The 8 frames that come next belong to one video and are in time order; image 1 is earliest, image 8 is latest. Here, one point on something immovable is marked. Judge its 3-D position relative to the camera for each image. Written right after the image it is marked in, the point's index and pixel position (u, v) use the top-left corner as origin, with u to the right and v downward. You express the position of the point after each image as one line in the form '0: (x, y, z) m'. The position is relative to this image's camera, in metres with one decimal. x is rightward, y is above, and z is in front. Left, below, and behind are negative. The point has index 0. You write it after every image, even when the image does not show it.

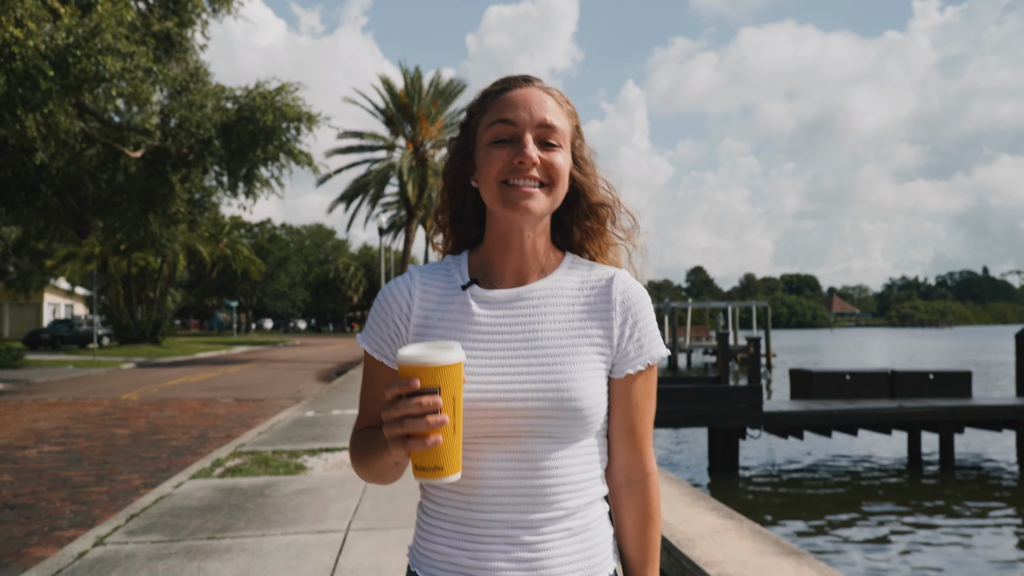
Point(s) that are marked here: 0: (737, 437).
0: (+3.1, -2.0, +10.9) m
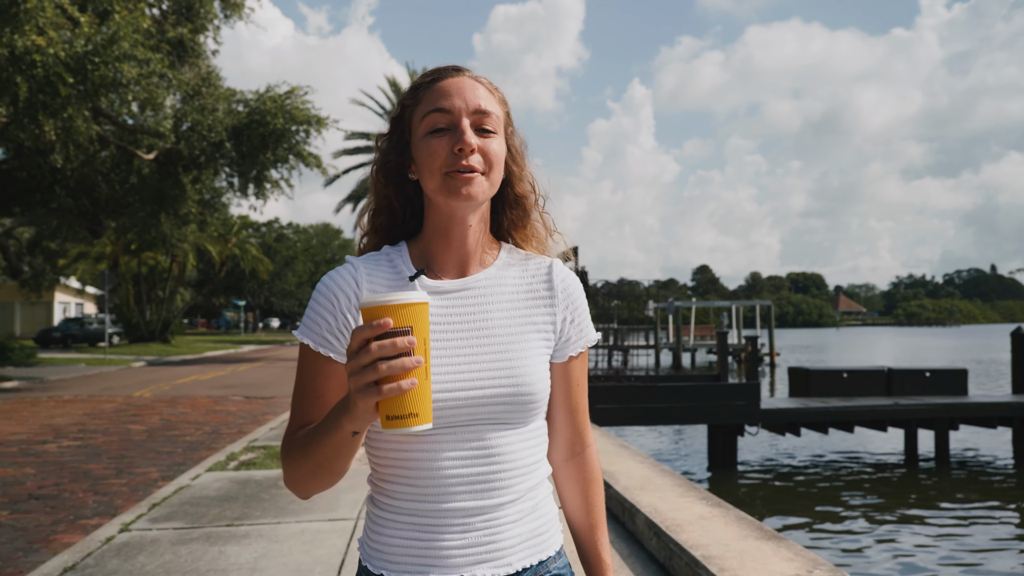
0: (+3.1, -2.0, +11.2) m
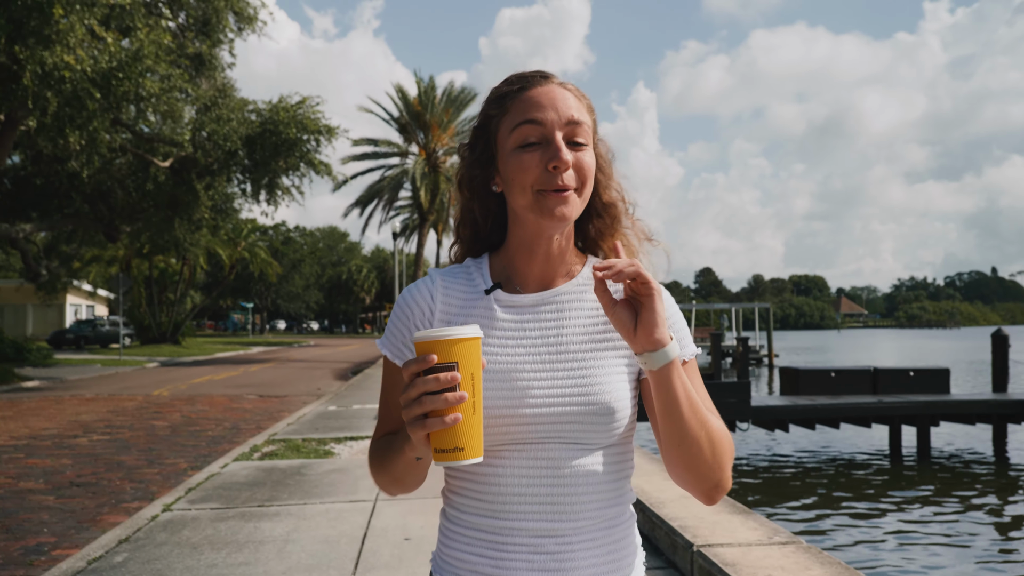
0: (+3.2, -2.1, +11.7) m
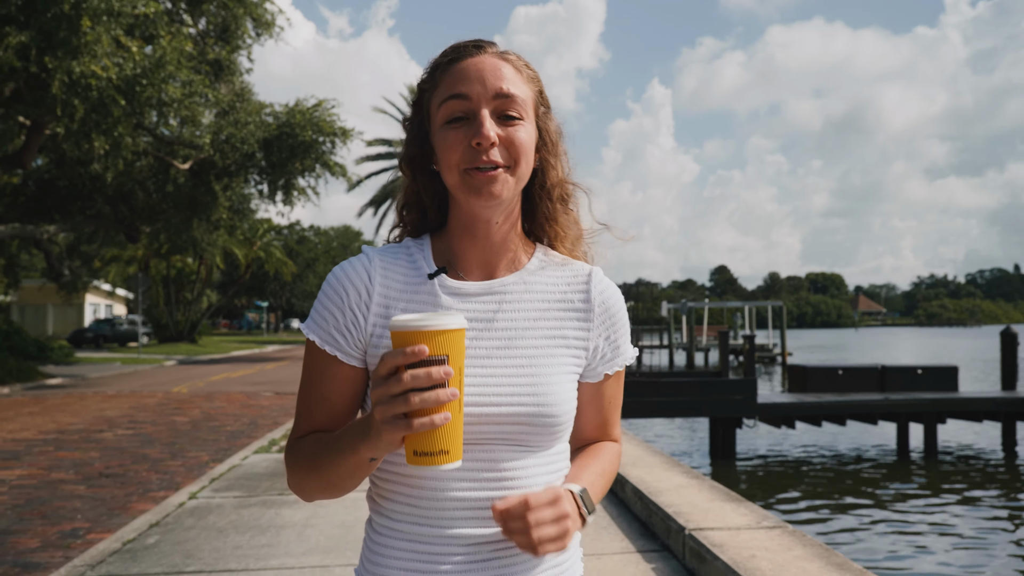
0: (+3.3, -2.1, +12.0) m
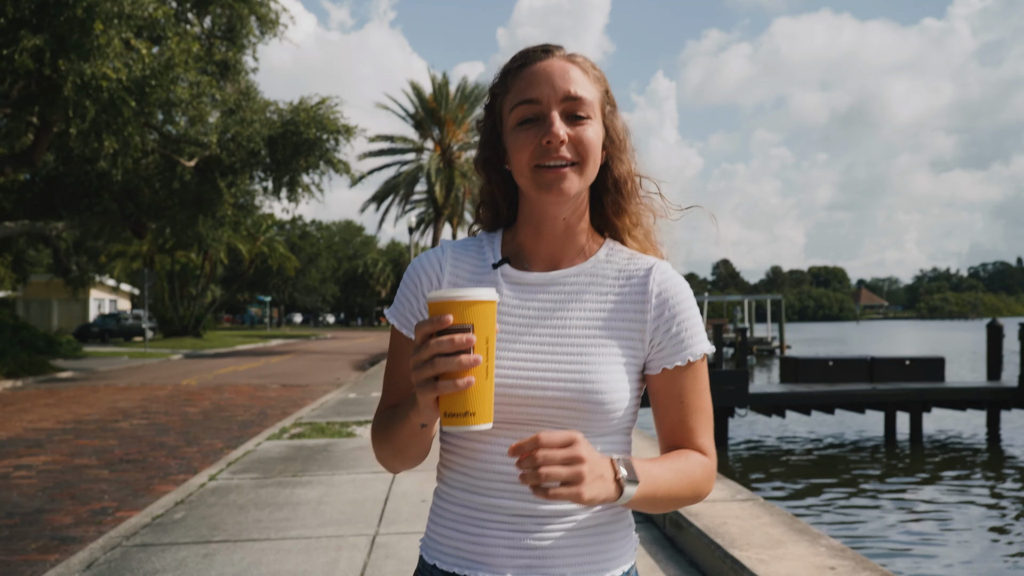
0: (+3.3, -2.0, +12.4) m
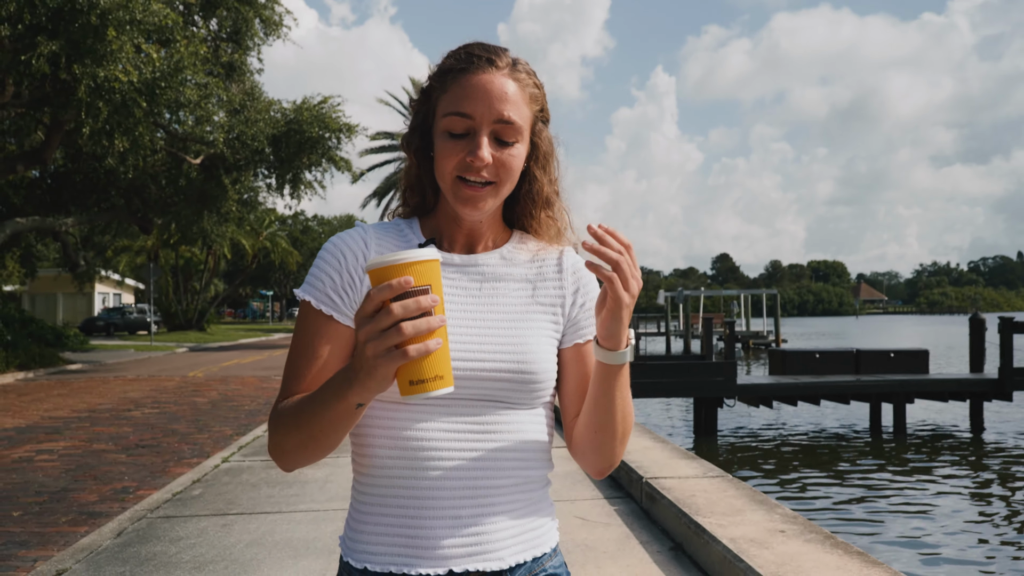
0: (+3.3, -1.9, +12.8) m
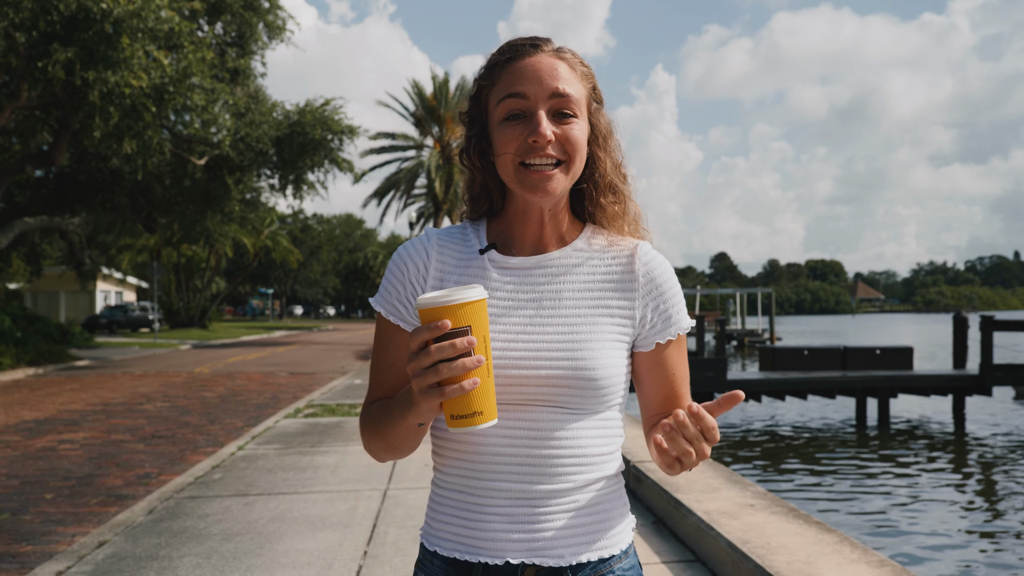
0: (+3.3, -1.9, +13.3) m
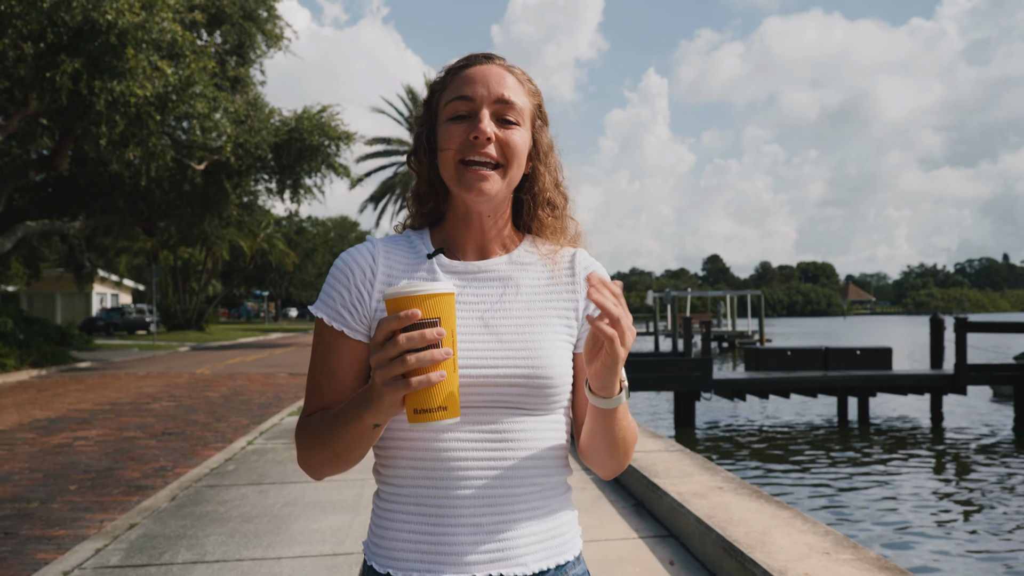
0: (+3.2, -1.9, +13.7) m
